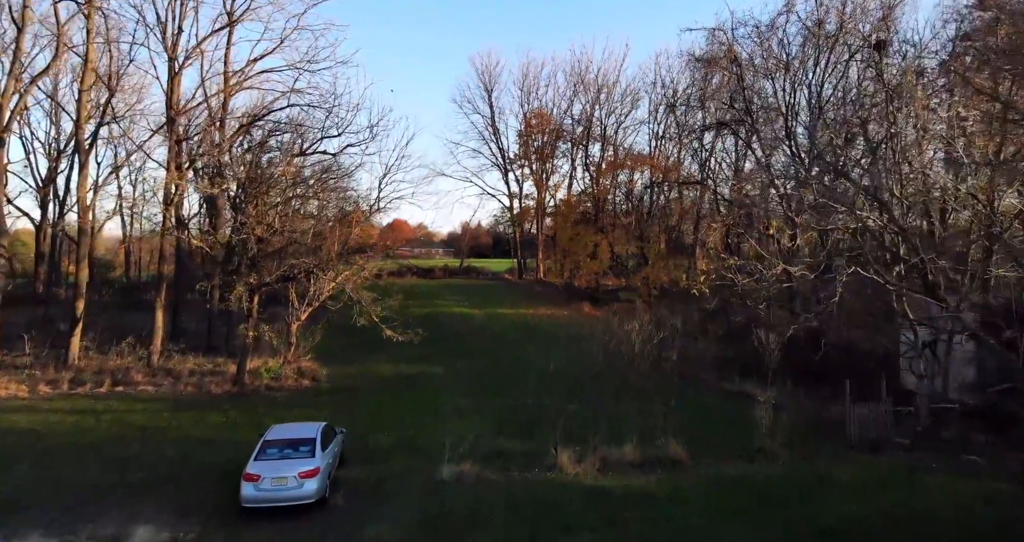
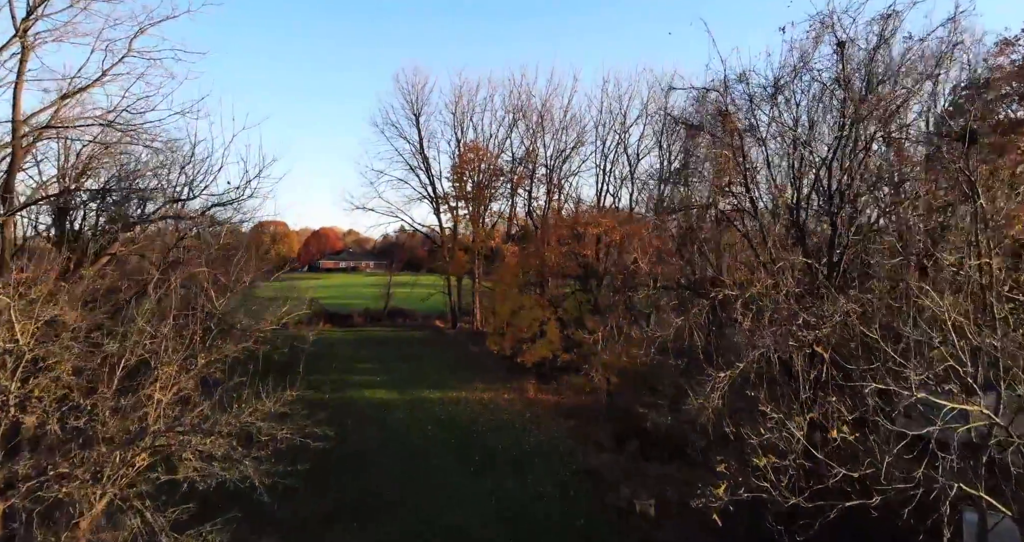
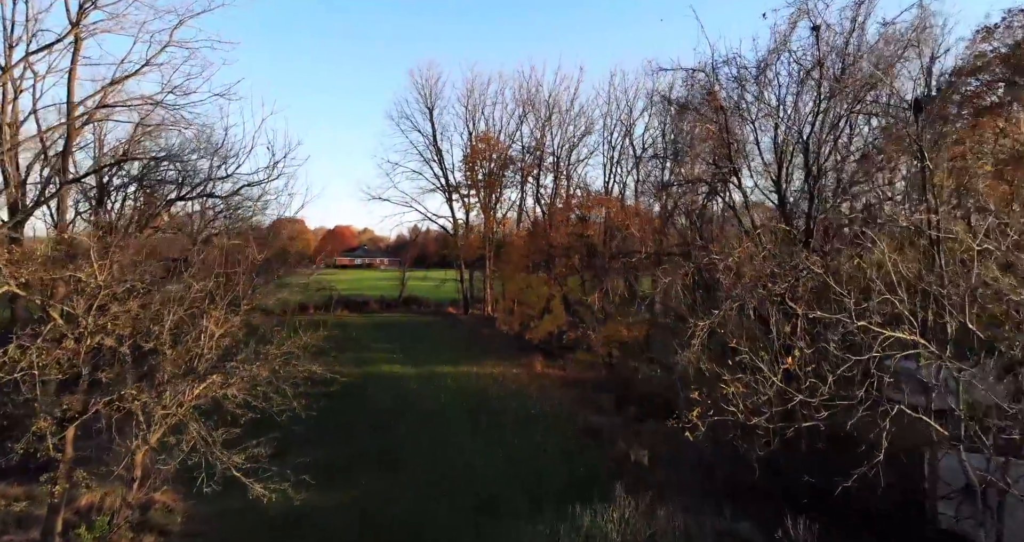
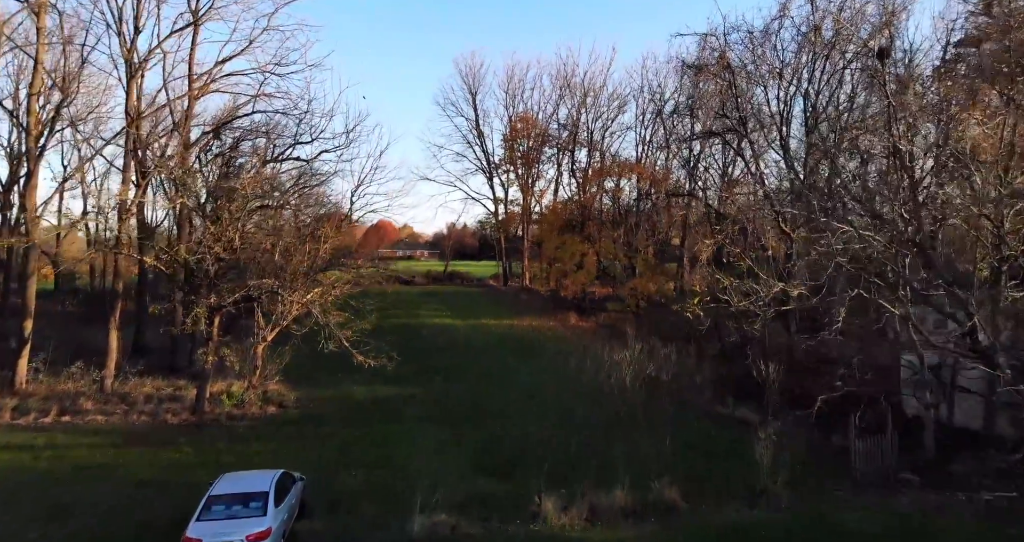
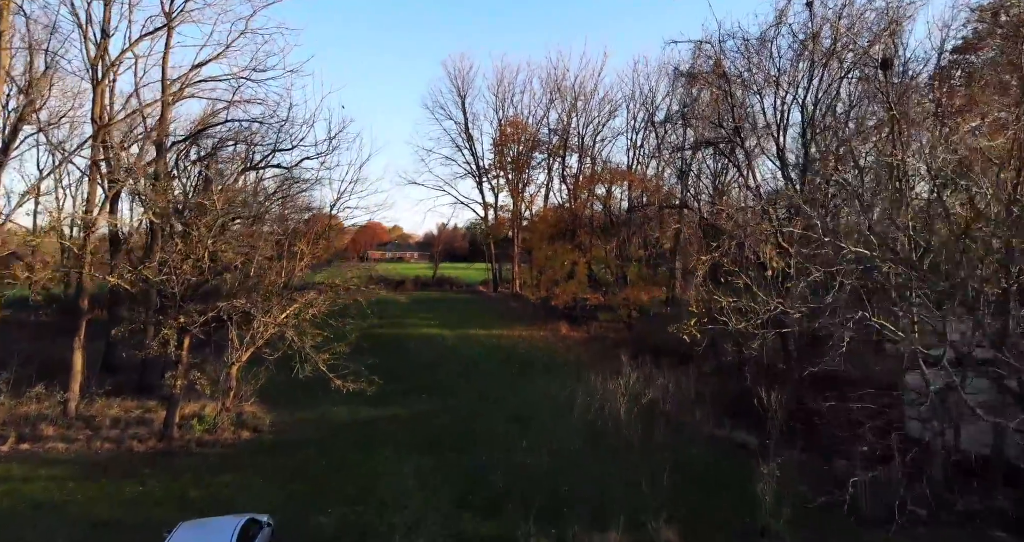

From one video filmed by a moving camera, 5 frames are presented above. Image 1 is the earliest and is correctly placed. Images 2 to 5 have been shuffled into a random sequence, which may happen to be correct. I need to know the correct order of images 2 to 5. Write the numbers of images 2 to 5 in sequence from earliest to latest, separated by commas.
4, 5, 3, 2
